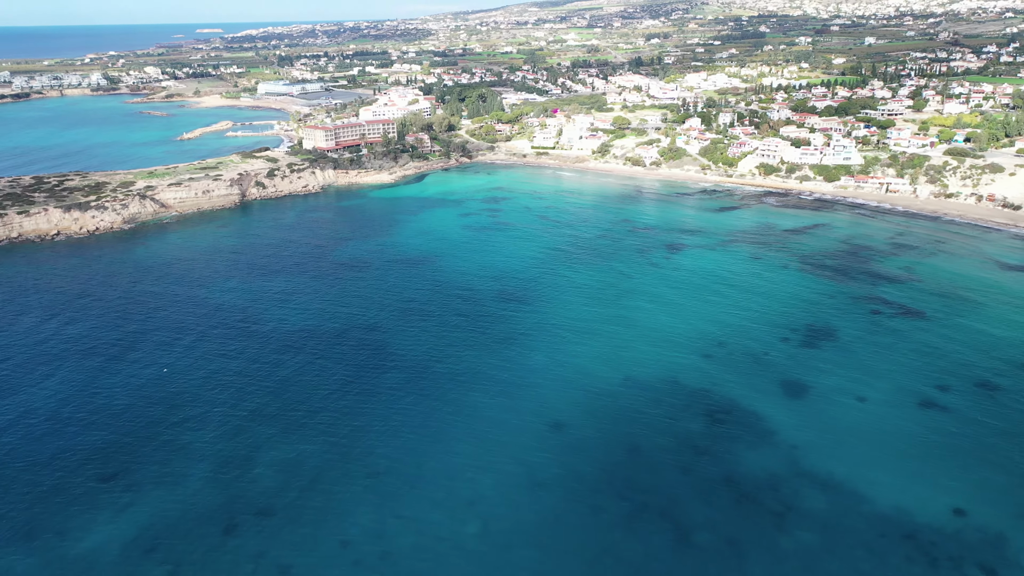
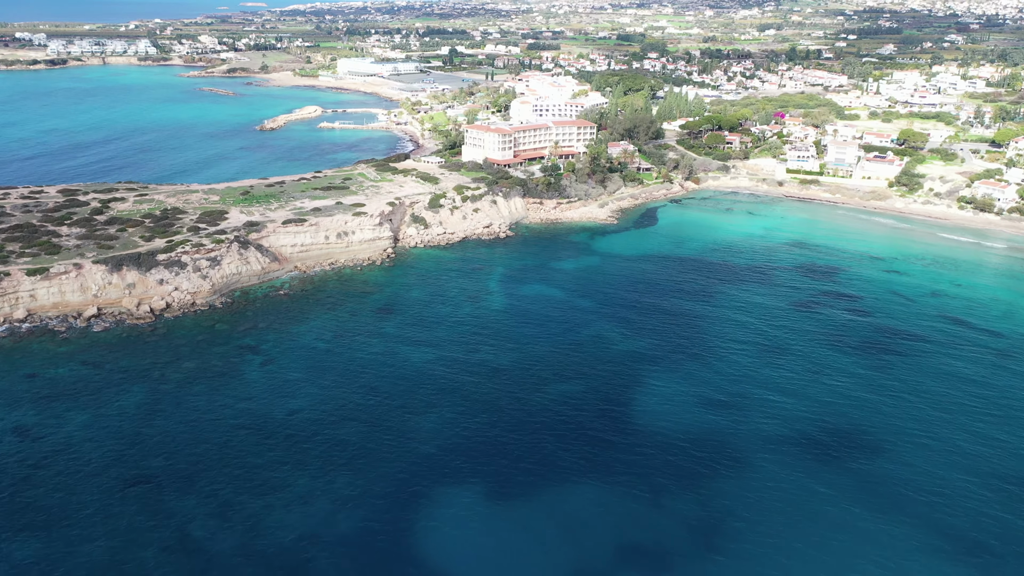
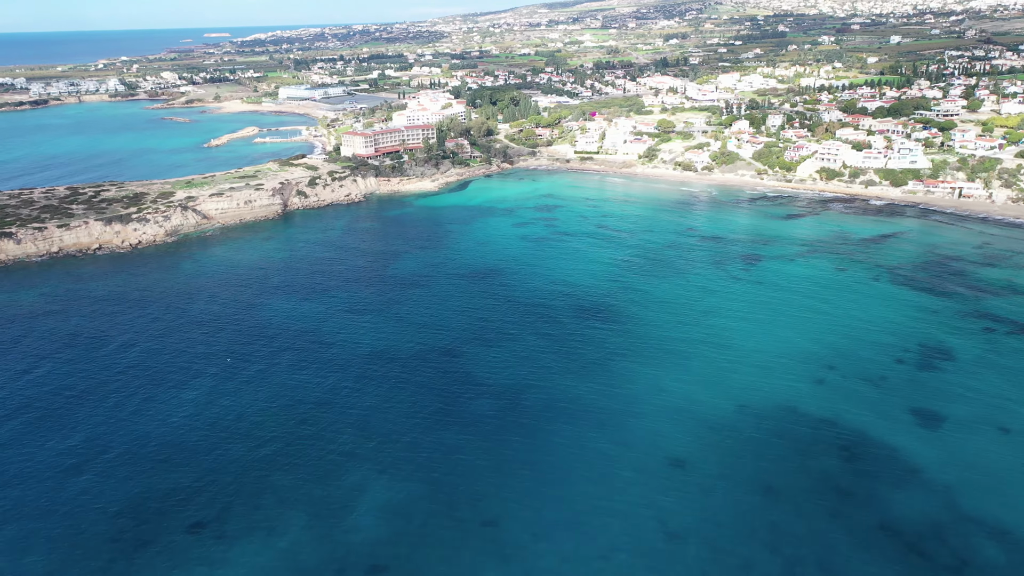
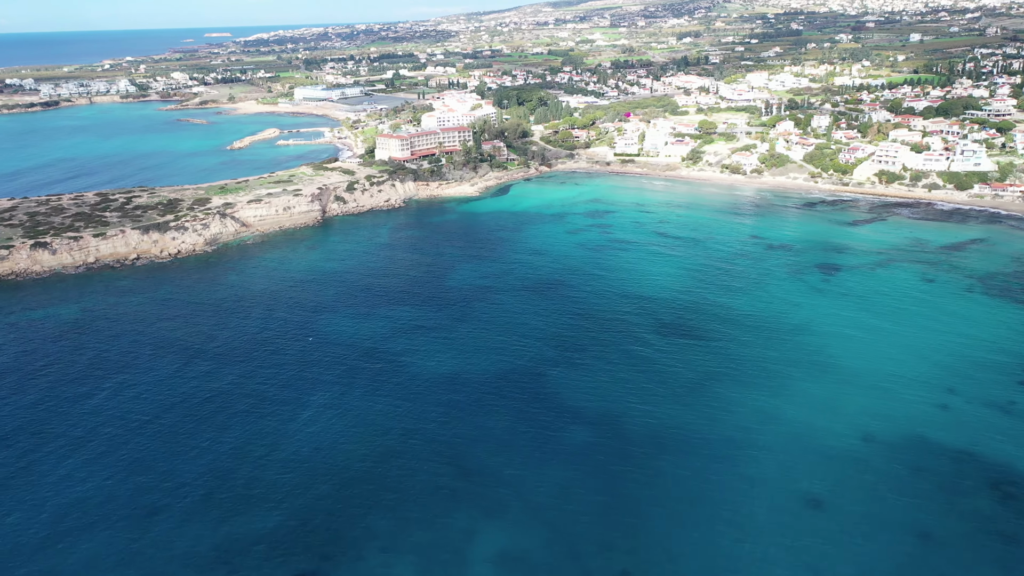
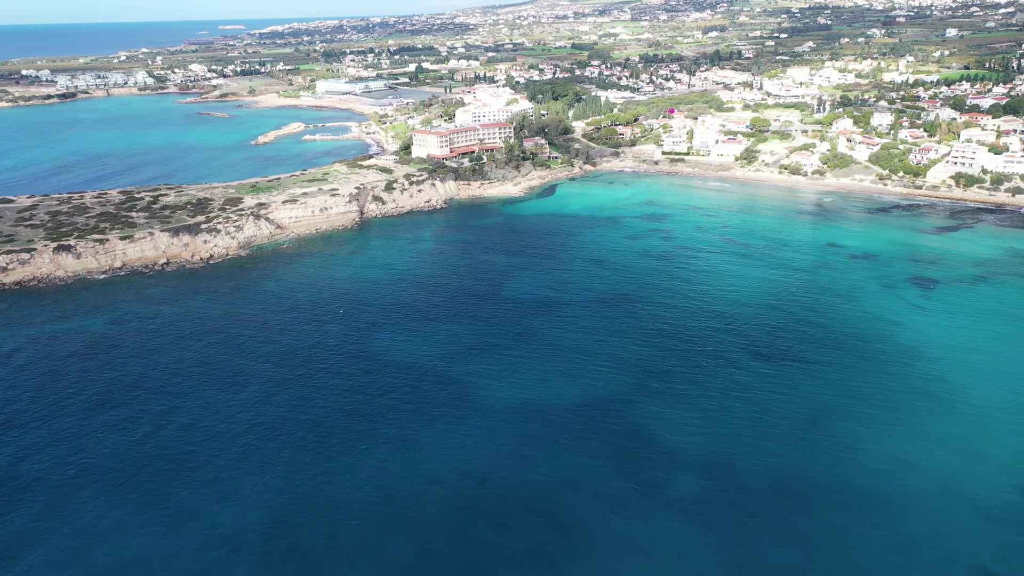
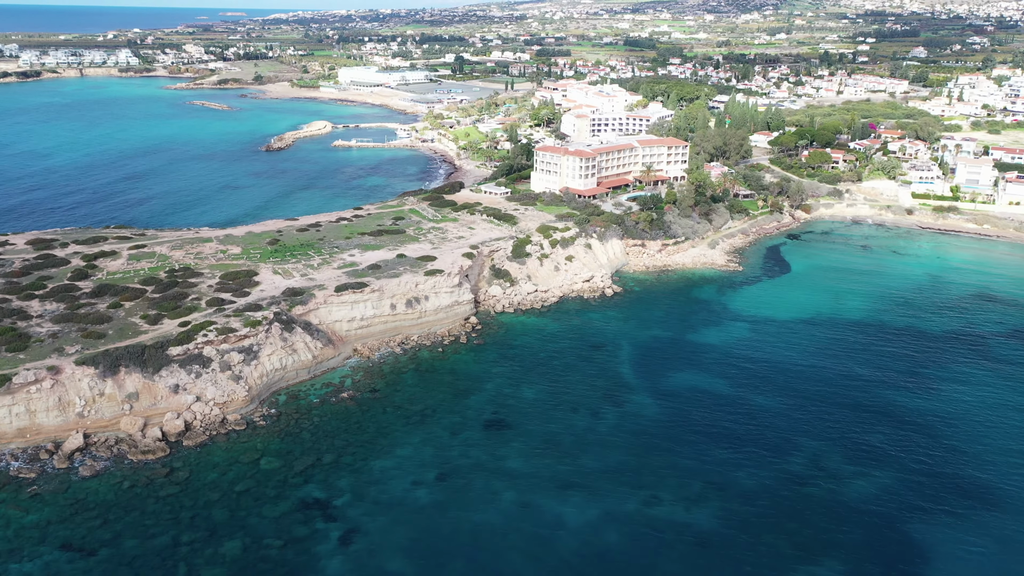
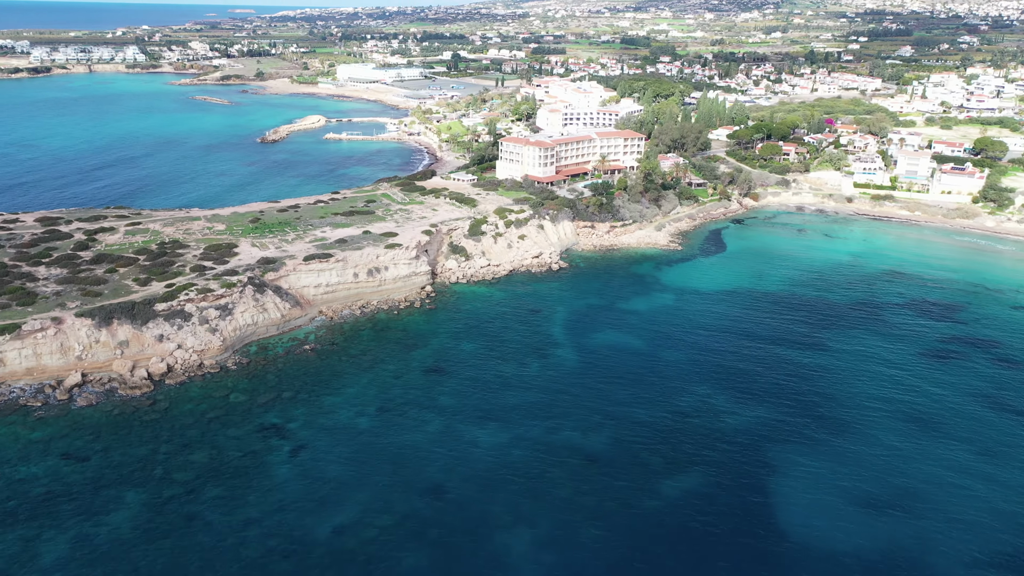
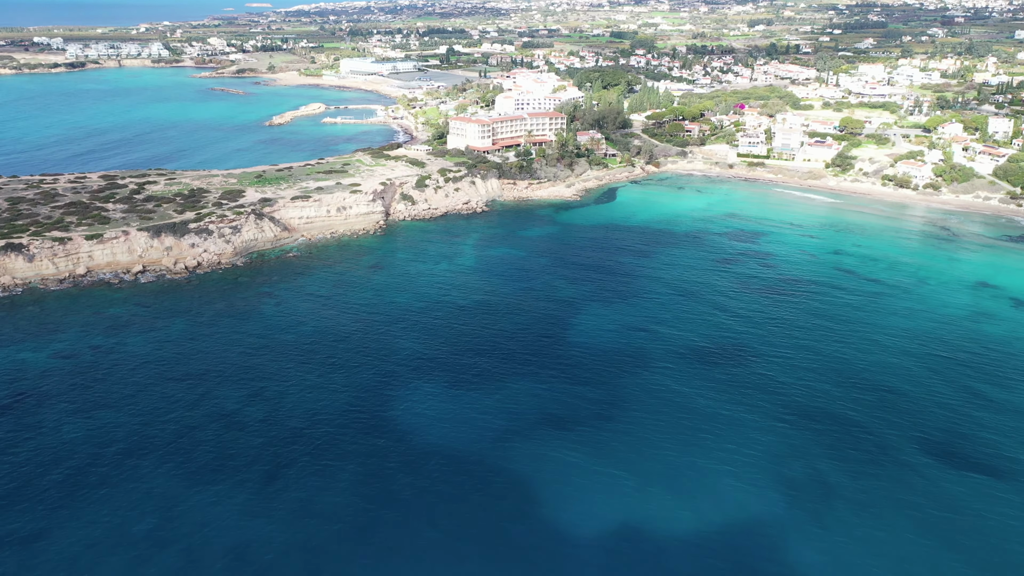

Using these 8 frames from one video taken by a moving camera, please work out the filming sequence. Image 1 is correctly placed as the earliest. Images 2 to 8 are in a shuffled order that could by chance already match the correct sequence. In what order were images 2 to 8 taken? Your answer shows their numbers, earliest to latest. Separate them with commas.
3, 4, 5, 8, 2, 7, 6
